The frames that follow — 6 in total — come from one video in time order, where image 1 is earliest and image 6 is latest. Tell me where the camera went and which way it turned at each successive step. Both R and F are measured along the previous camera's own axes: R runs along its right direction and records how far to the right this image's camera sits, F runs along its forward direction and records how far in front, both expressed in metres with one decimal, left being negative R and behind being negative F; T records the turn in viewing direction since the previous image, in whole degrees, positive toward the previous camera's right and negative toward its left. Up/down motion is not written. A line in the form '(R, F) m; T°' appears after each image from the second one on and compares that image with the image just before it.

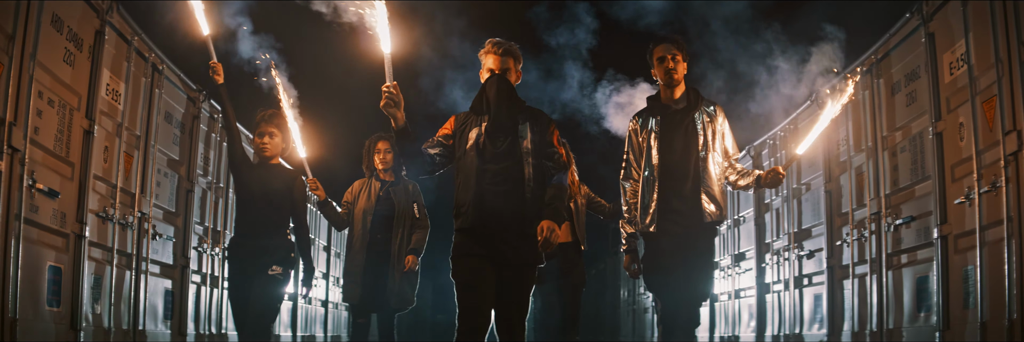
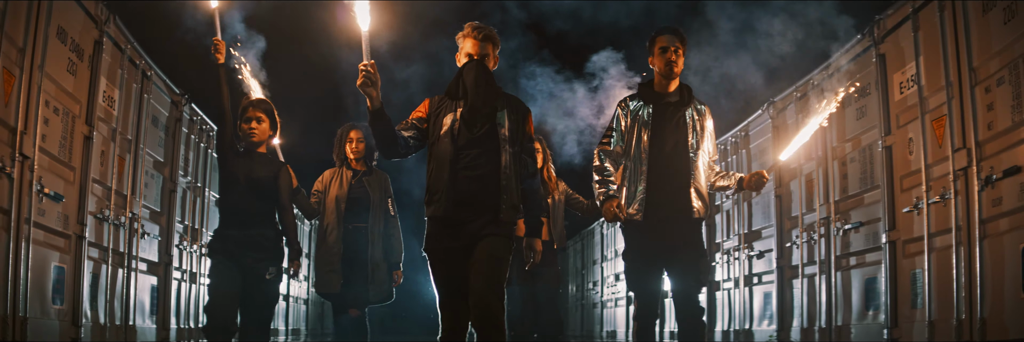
(-0.7, -0.2) m; +6°
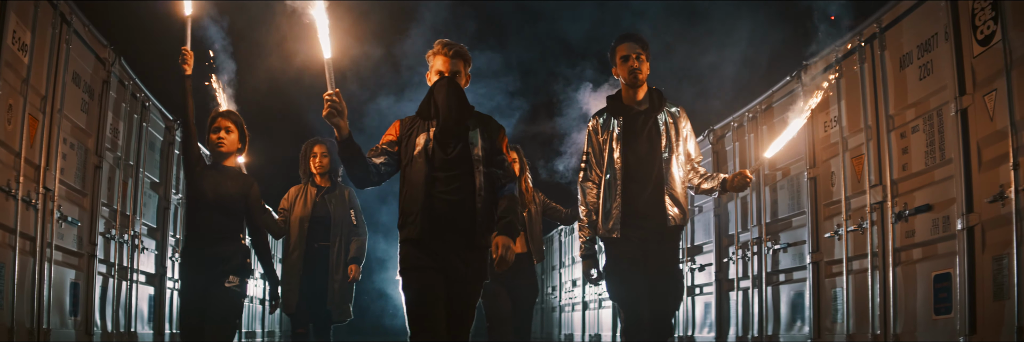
(-0.1, -0.7) m; +3°
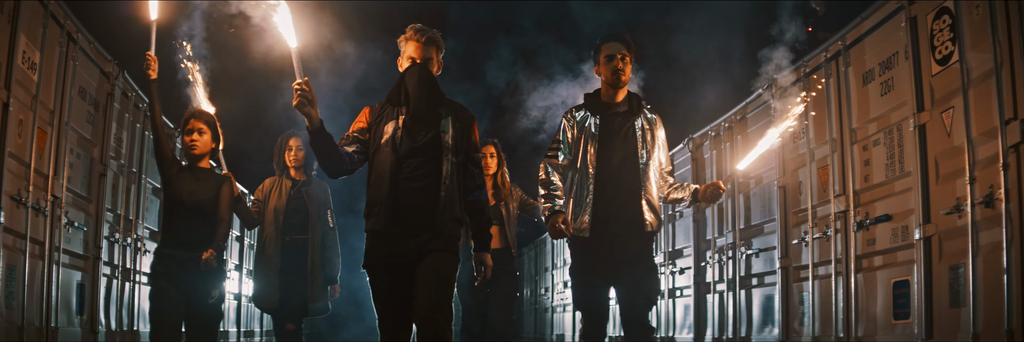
(+0.2, -0.4) m; -1°
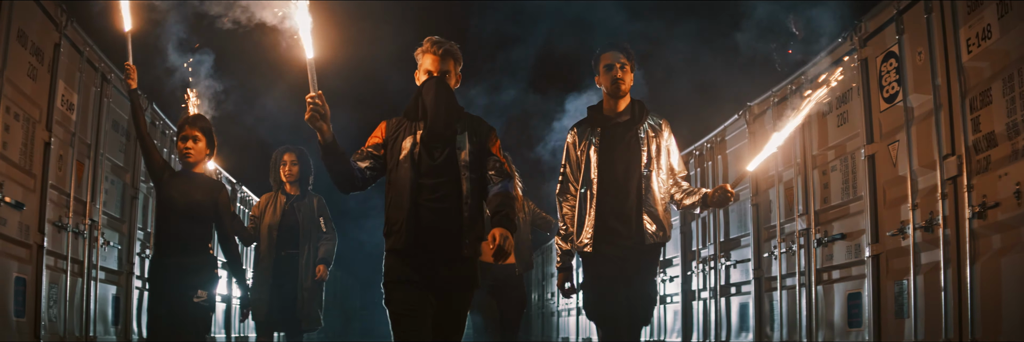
(+0.4, -0.6) m; -3°
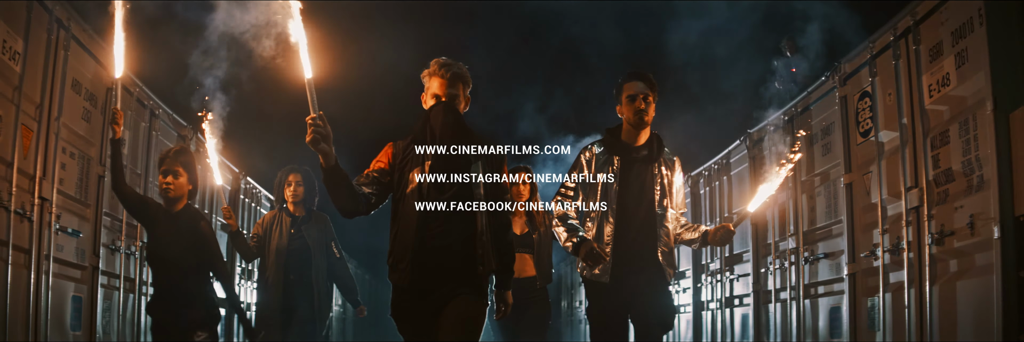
(+0.6, -0.5) m; -5°
